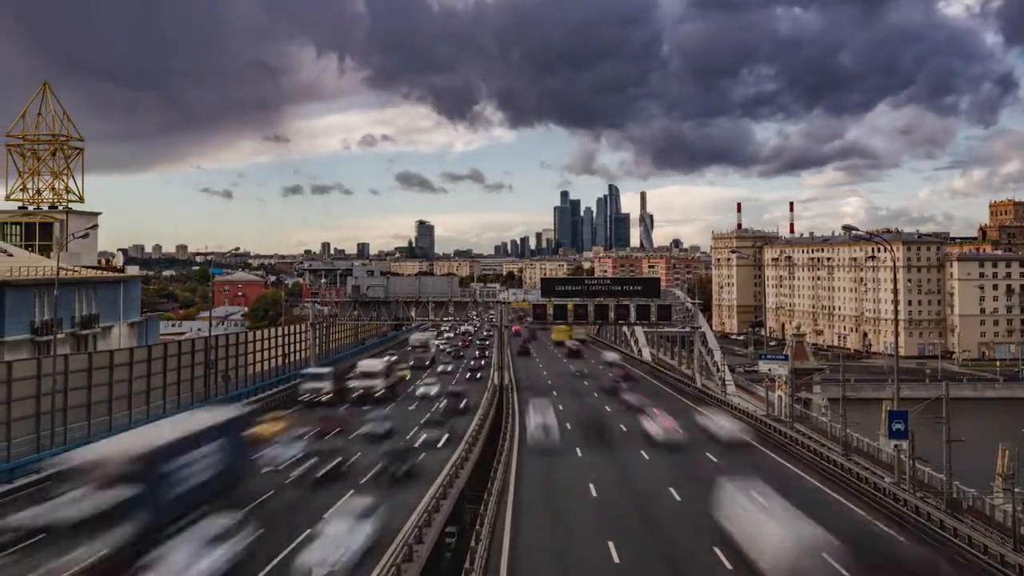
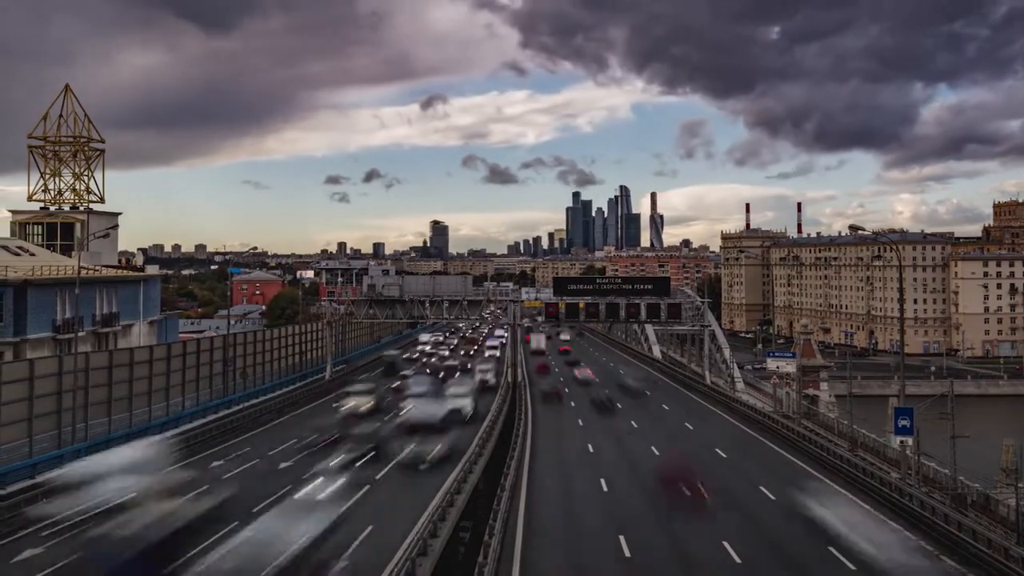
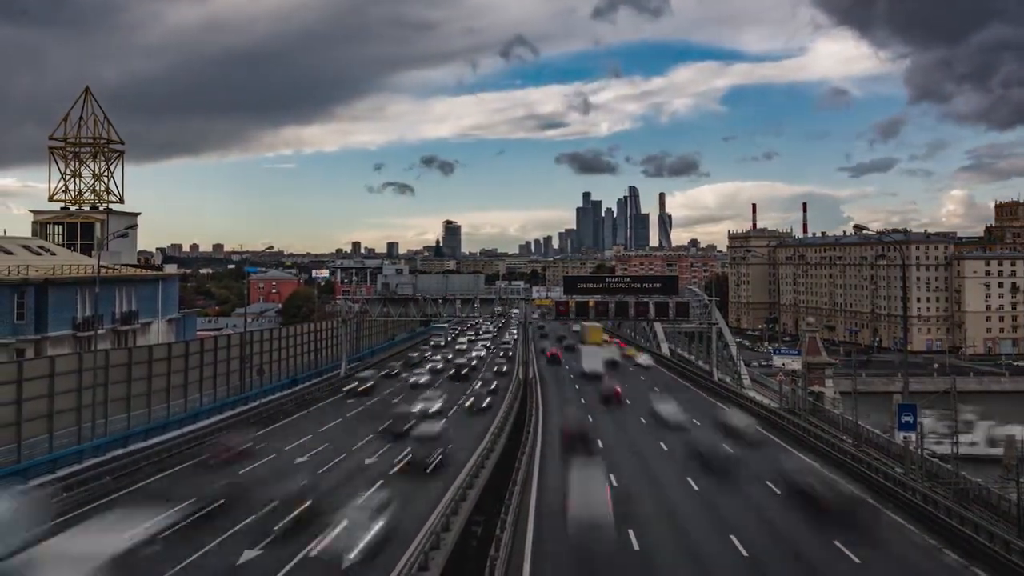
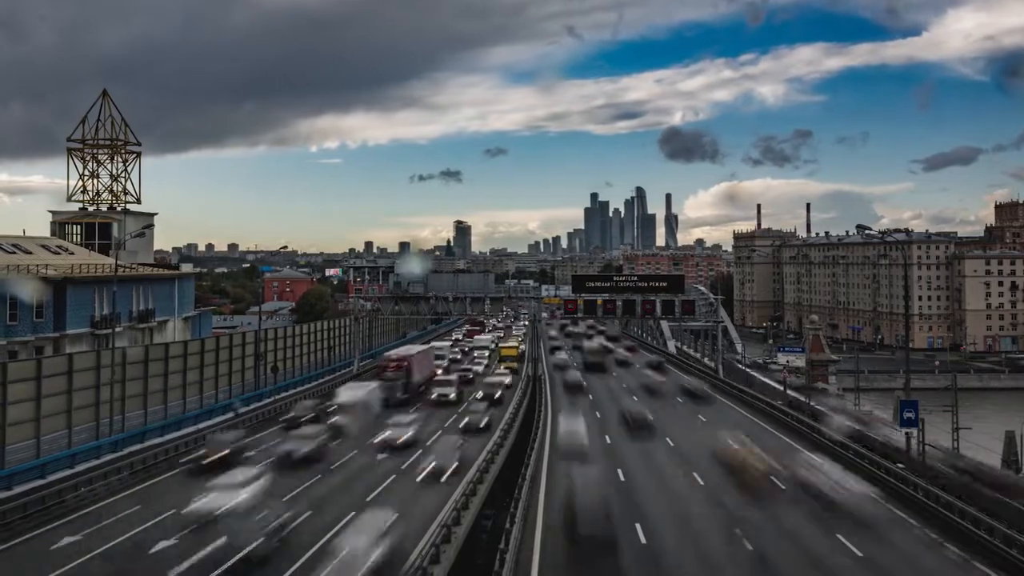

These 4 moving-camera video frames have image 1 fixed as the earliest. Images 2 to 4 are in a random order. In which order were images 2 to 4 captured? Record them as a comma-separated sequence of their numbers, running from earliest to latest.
2, 3, 4
